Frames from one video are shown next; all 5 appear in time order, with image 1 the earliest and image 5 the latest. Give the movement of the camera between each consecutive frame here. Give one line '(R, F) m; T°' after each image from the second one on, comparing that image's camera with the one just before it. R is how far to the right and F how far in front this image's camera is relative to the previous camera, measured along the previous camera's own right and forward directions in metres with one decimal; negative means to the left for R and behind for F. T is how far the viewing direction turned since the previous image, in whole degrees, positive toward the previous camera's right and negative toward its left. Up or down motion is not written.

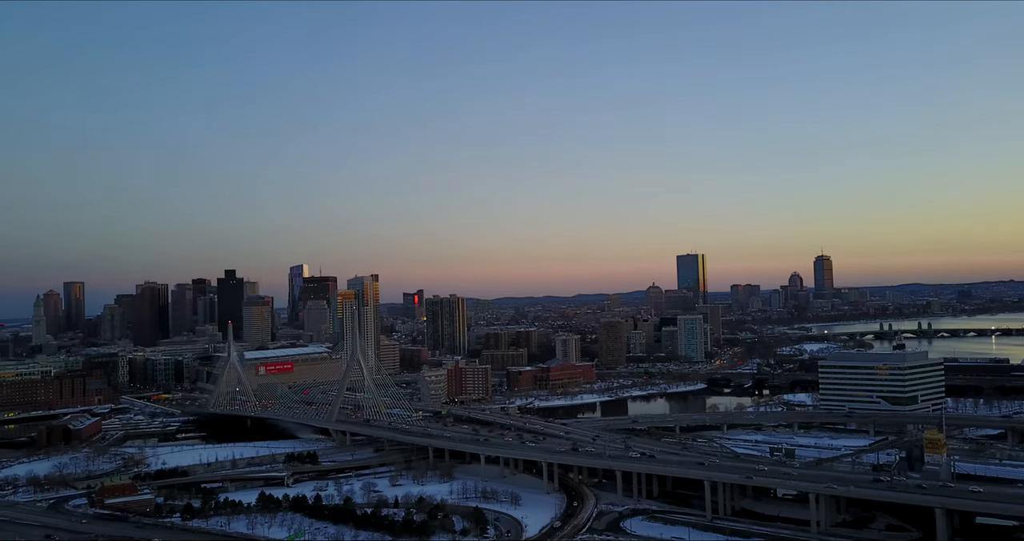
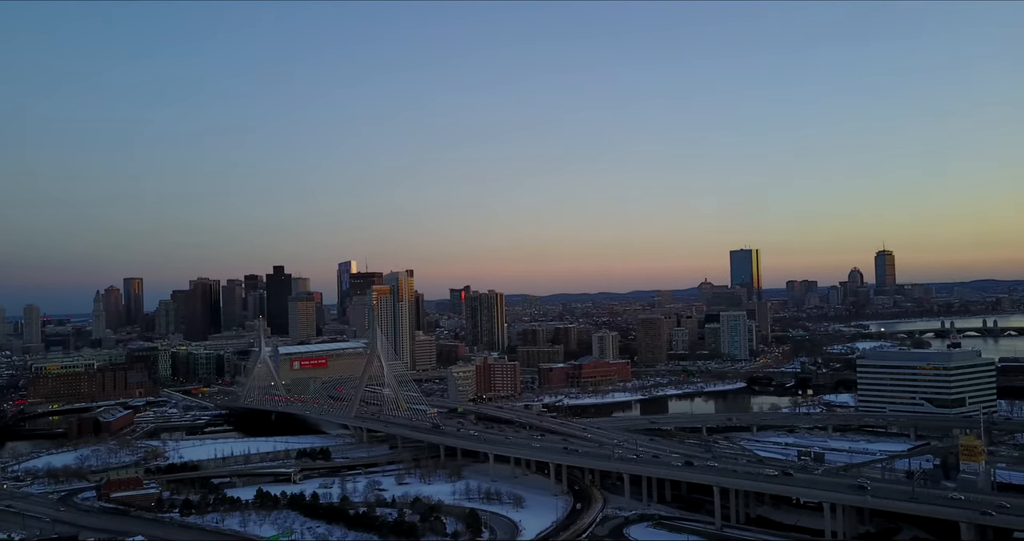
(+1.6, +0.9) m; -4°
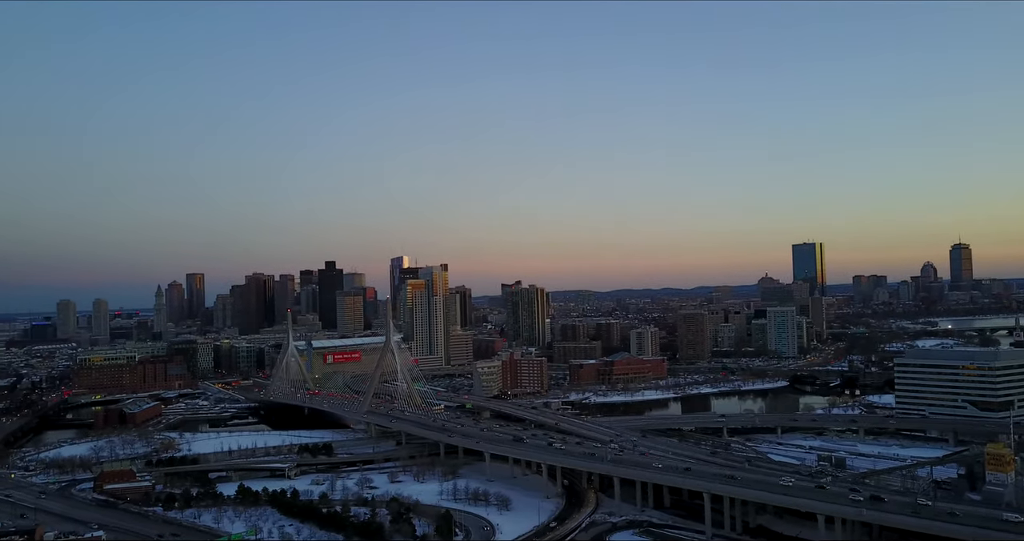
(+2.3, +1.2) m; -5°
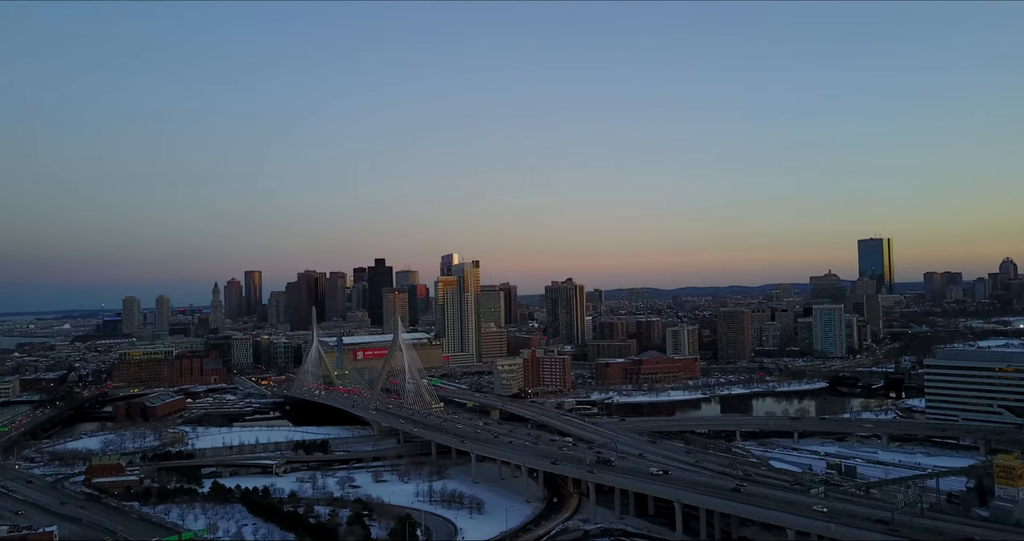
(+2.6, +1.1) m; -5°
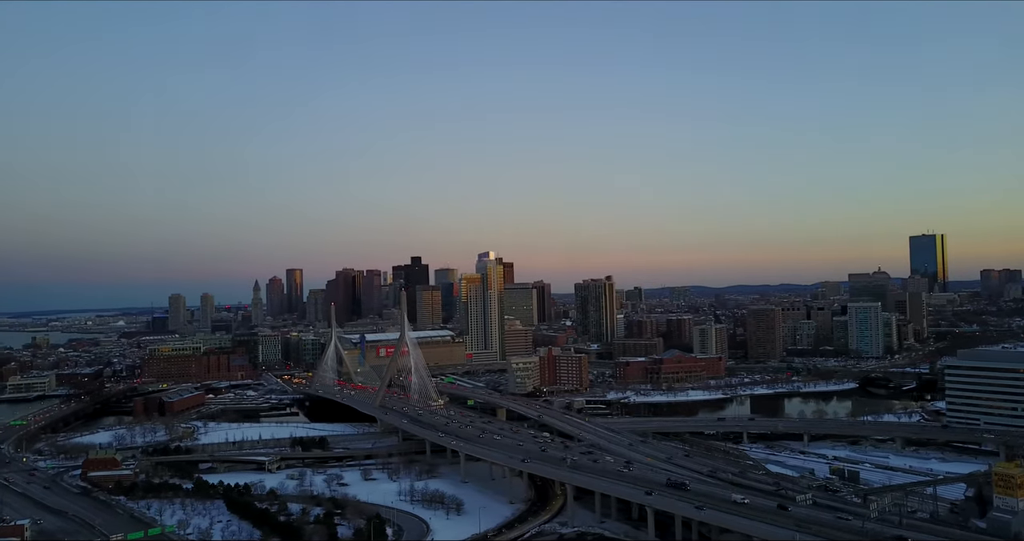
(+1.9, +0.6) m; -4°
